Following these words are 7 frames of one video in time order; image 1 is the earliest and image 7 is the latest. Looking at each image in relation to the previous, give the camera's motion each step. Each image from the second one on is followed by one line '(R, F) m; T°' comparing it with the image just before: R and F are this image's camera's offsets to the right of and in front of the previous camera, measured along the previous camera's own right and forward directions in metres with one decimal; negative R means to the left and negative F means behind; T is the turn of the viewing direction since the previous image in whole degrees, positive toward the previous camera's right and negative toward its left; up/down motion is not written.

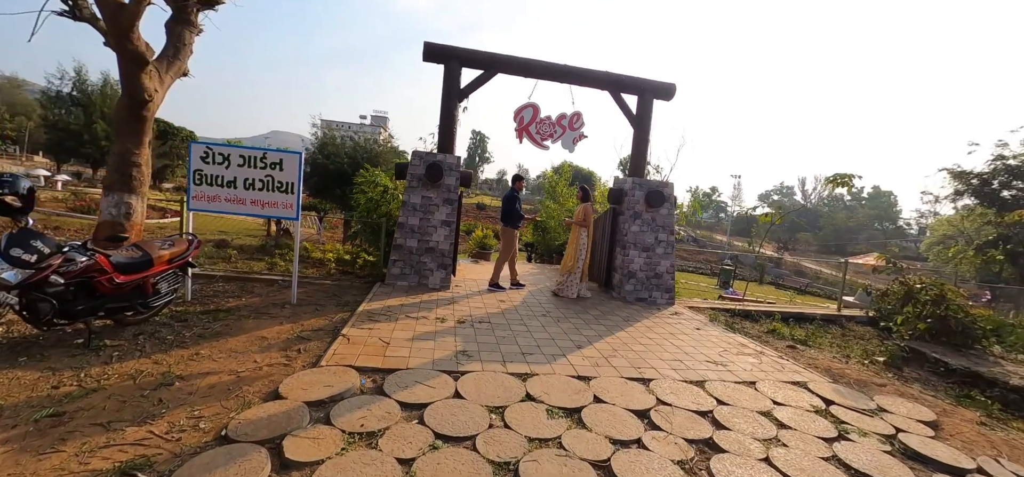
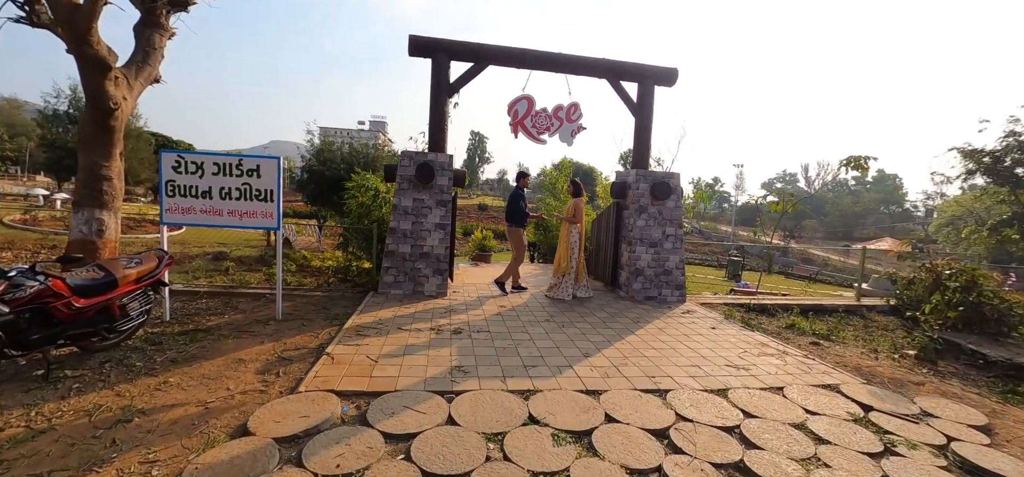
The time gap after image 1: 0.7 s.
(+0.1, +0.3) m; 0°
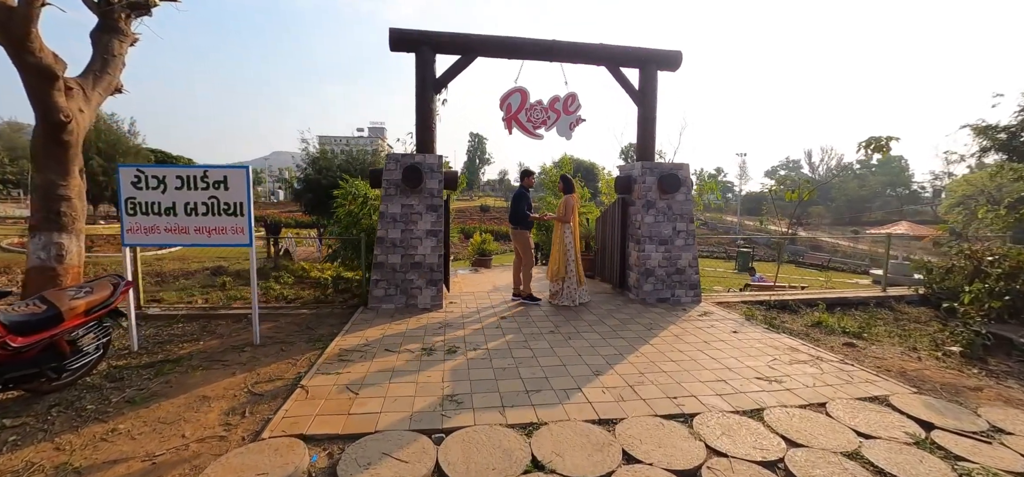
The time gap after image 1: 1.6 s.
(+0.1, +0.4) m; -1°
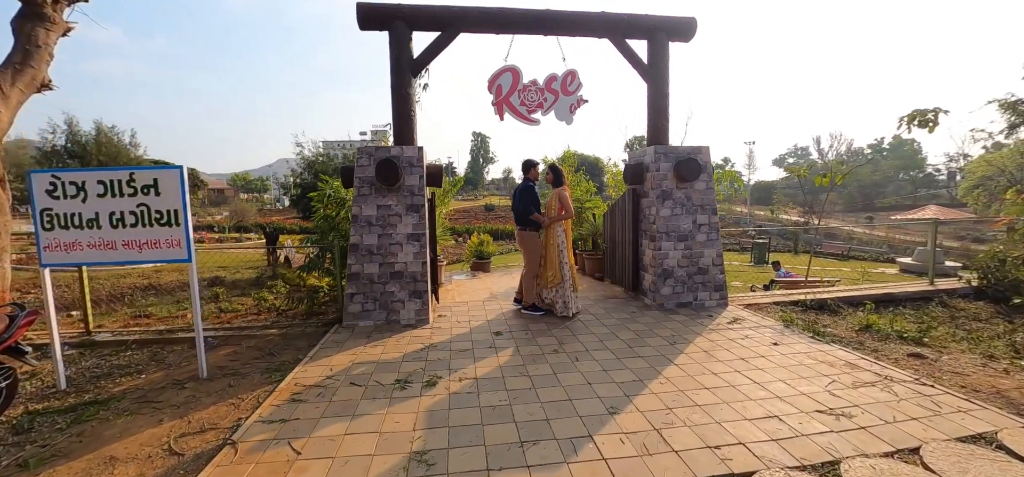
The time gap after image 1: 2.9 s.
(+0.1, +0.7) m; -1°
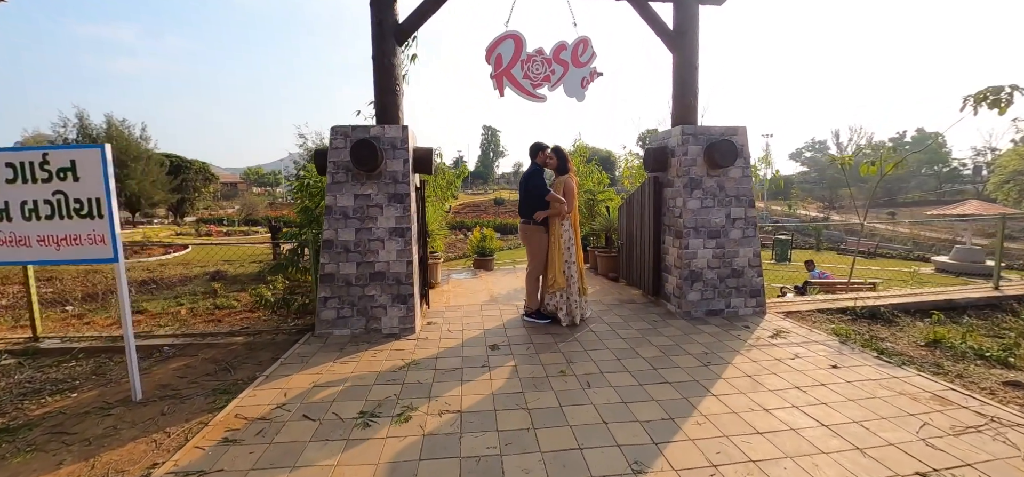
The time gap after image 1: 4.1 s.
(+0.1, +0.7) m; -1°
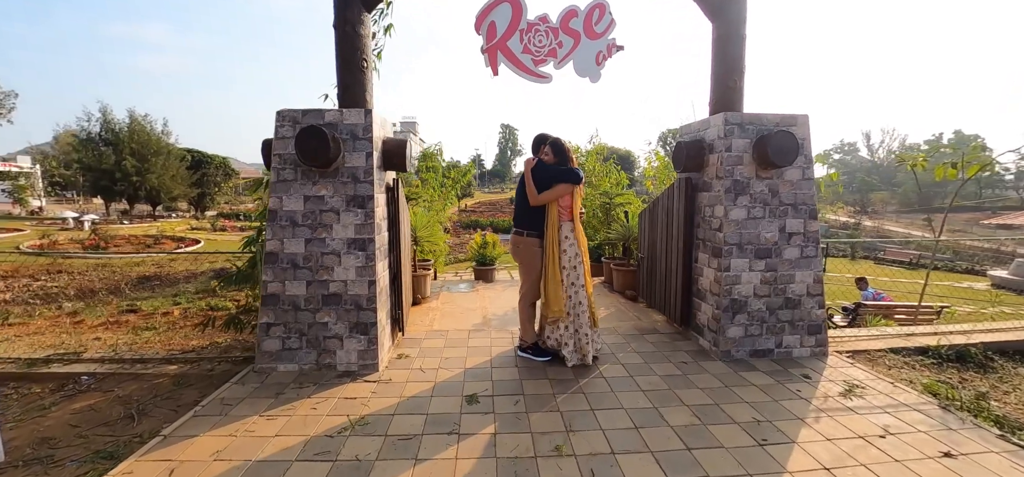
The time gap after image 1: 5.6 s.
(+0.2, +0.8) m; -2°
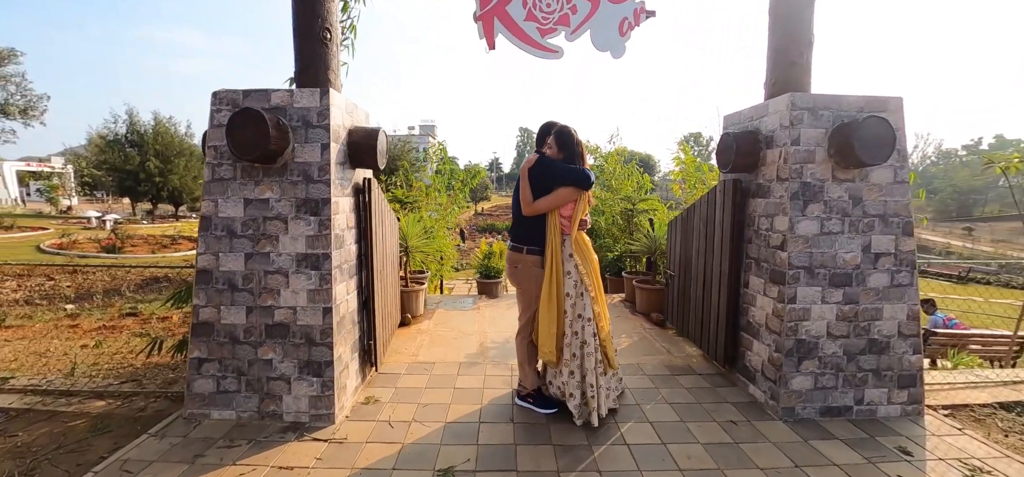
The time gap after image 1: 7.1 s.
(+0.1, +0.7) m; -2°
